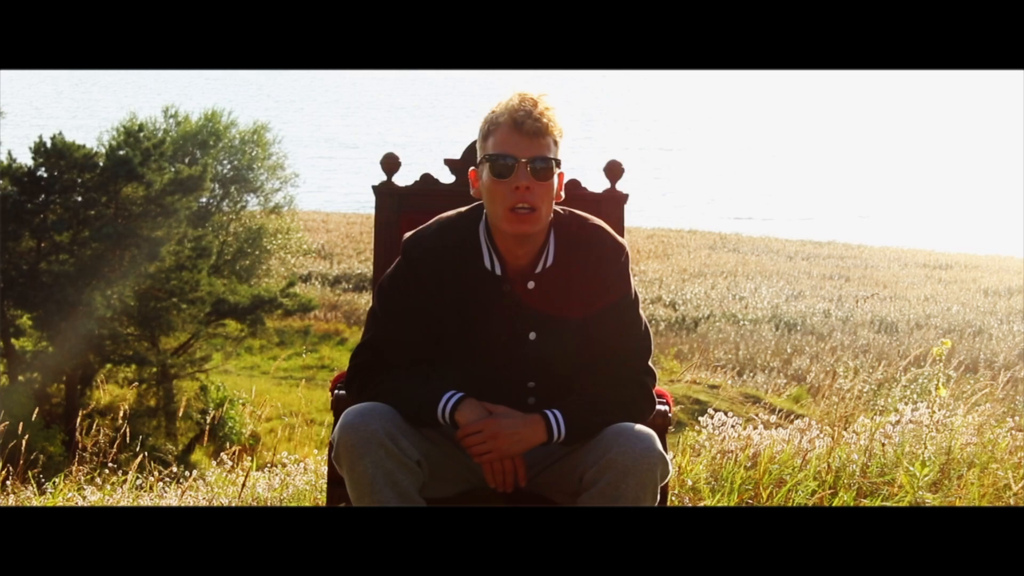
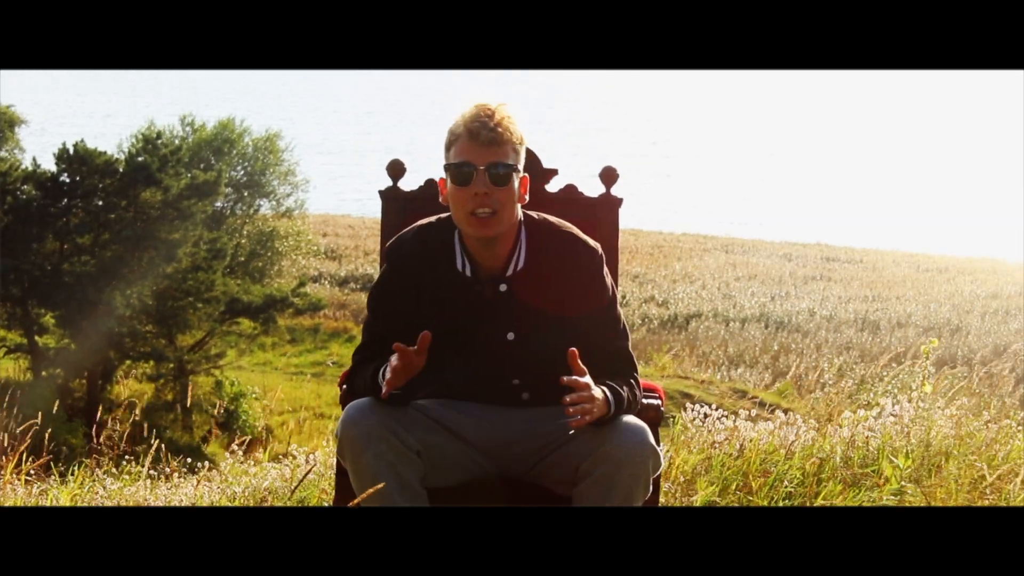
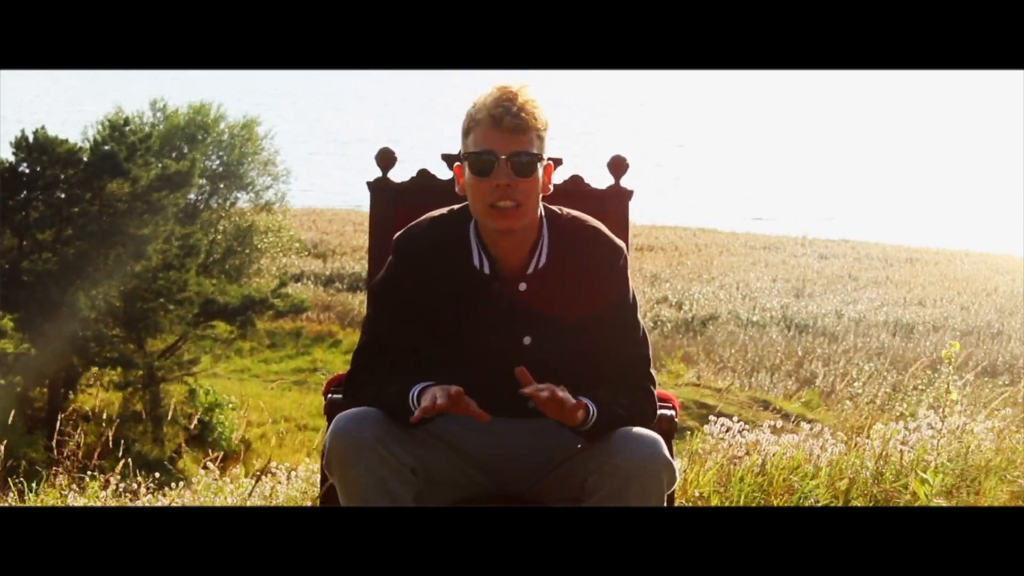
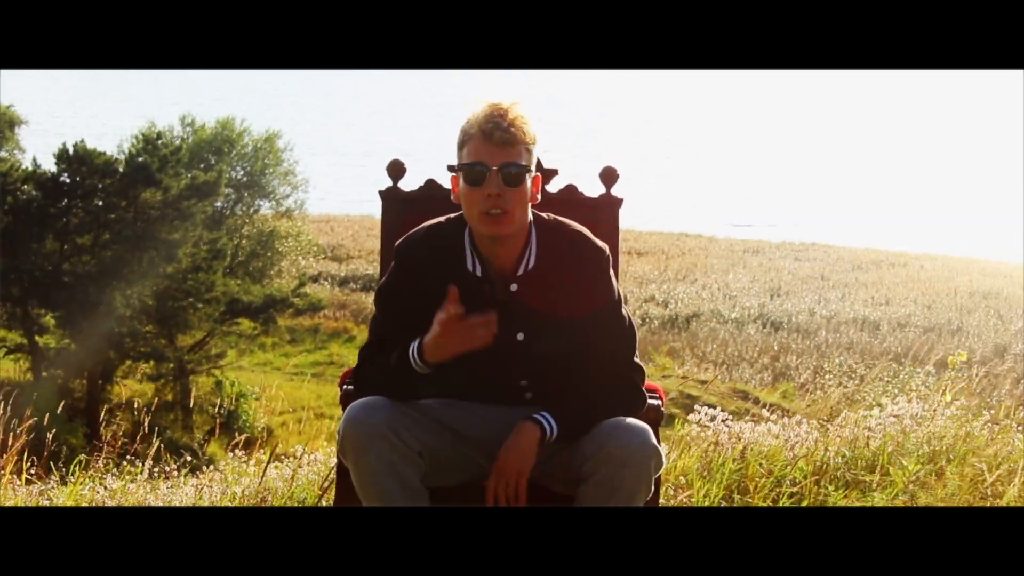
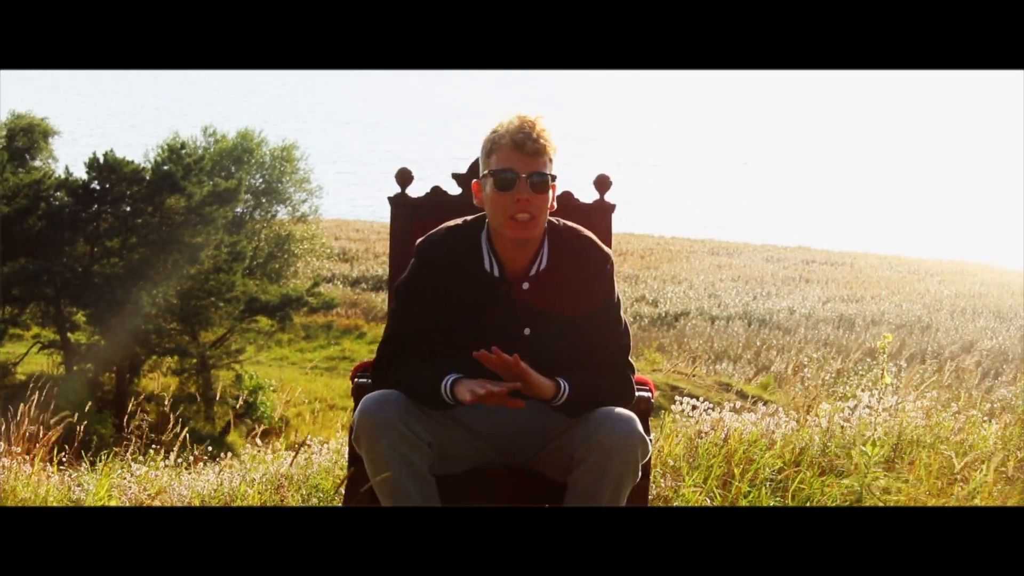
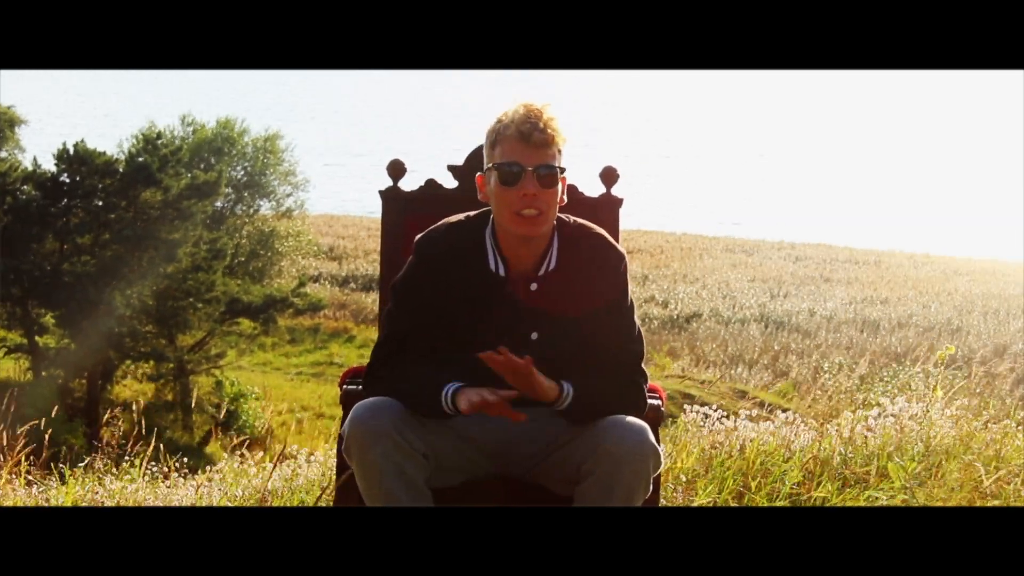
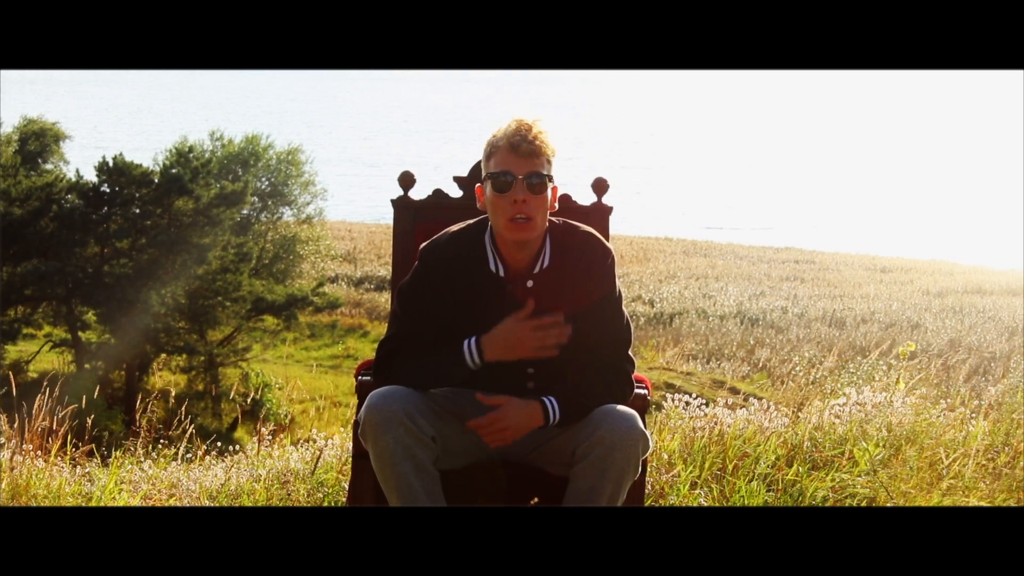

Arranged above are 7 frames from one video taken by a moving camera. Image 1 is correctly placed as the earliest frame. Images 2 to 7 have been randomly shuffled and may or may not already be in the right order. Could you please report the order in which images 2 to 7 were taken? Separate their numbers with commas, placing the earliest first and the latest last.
7, 2, 5, 6, 3, 4
